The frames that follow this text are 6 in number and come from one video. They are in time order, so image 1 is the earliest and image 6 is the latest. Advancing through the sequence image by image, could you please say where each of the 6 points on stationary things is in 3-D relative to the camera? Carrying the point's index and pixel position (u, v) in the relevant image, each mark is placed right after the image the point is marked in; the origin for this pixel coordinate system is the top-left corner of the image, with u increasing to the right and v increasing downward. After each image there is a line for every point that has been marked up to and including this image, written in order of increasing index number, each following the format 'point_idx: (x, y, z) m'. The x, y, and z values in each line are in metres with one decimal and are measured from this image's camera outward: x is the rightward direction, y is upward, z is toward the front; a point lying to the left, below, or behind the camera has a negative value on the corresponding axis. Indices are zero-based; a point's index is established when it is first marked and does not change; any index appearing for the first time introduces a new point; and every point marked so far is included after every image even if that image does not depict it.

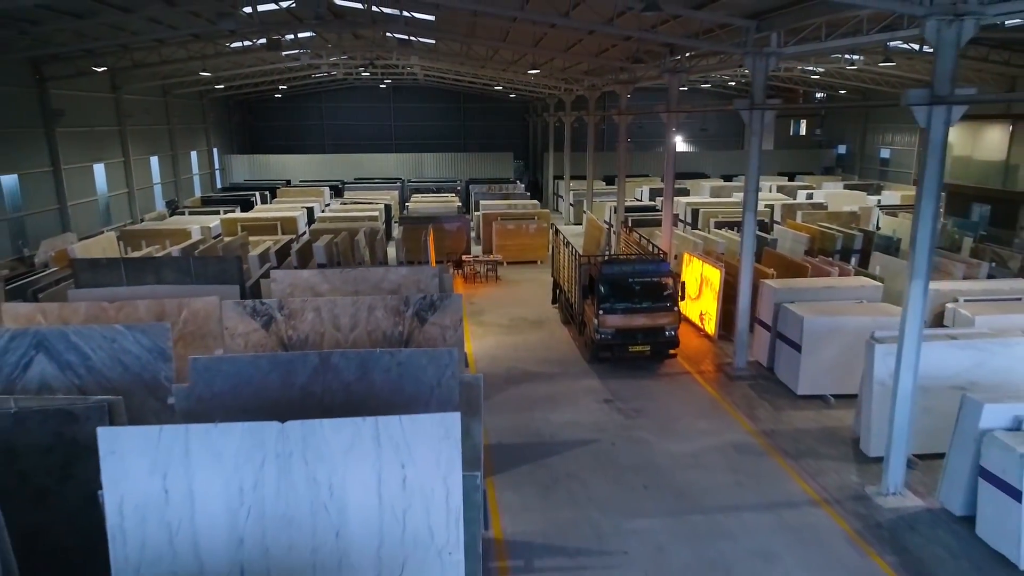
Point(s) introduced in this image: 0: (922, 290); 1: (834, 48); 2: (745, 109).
0: (+4.2, 0.0, +7.4) m
1: (+4.4, +3.3, +9.9) m
2: (+3.6, +2.7, +11.0) m
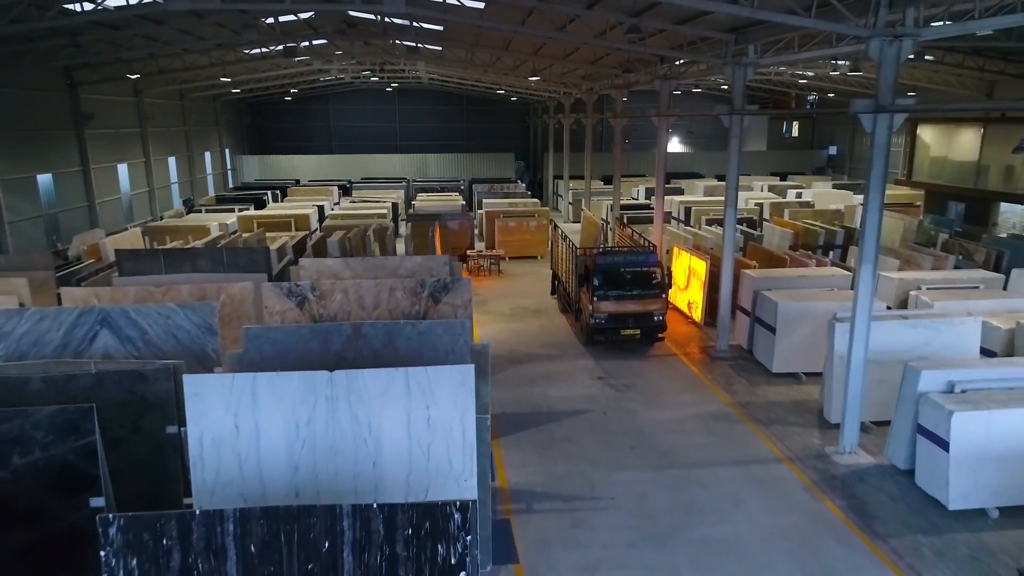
0: (+4.2, +0.2, +8.5) m
1: (+4.5, +3.5, +11.0) m
2: (+3.6, +2.9, +12.1) m
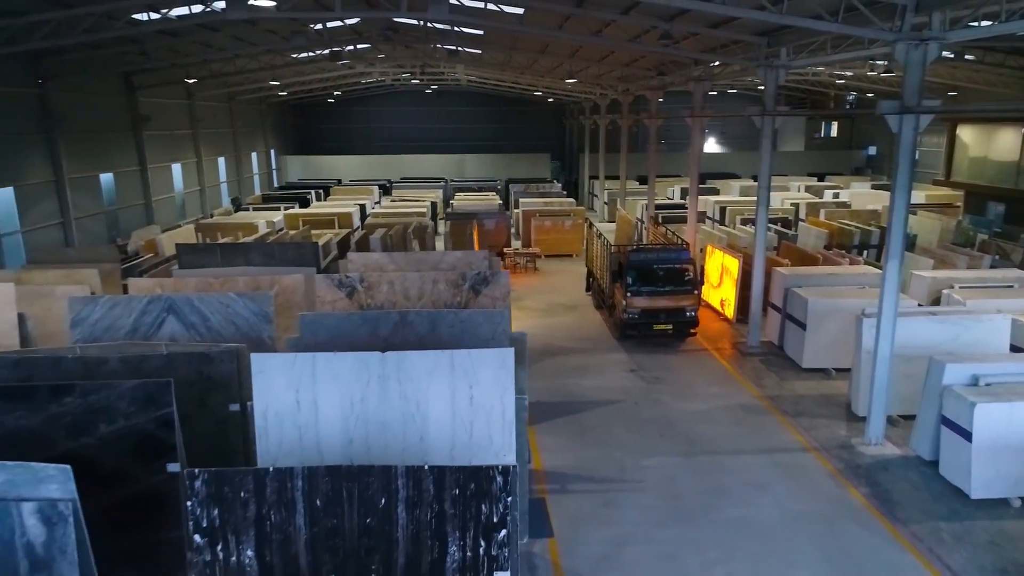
0: (+4.7, +0.2, +8.7) m
1: (+5.1, +3.6, +11.3) m
2: (+4.3, +3.0, +12.4) m
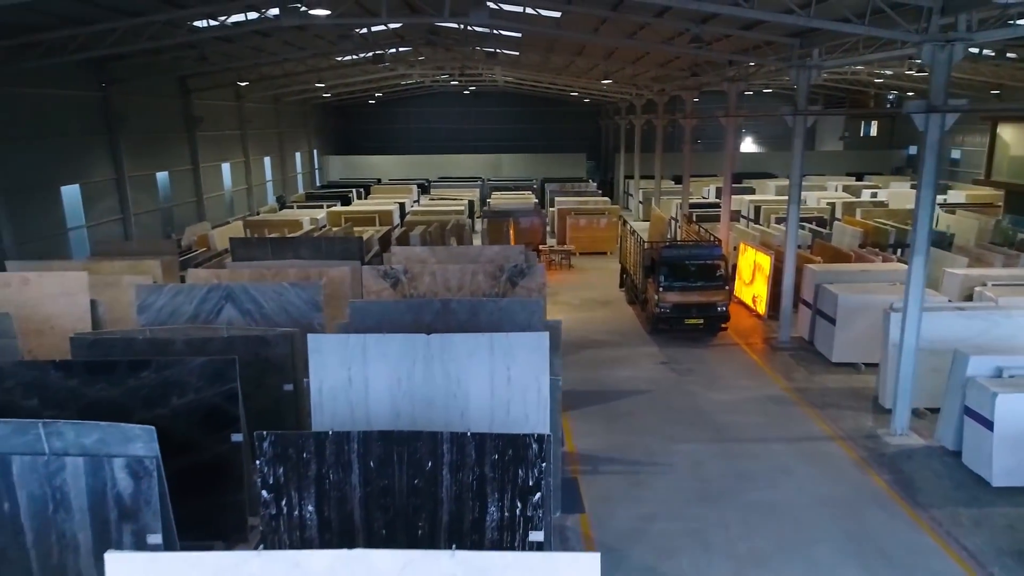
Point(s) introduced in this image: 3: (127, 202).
0: (+5.1, +0.3, +9.0) m
1: (+5.7, +3.6, +11.5) m
2: (+4.9, +3.1, +12.7) m
3: (-9.0, +2.0, +16.9) m
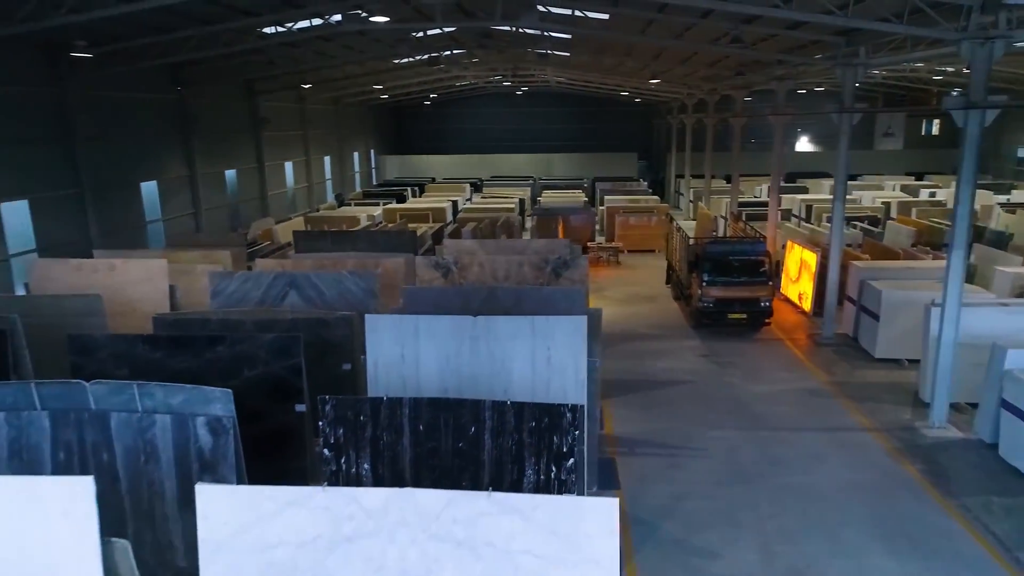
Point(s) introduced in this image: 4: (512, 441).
0: (+5.7, +0.4, +9.1) m
1: (+6.5, +3.7, +11.6) m
2: (+5.8, +3.1, +12.8) m
3: (-7.8, +2.2, +18.0) m
4: (0.0, -1.2, +5.8) m
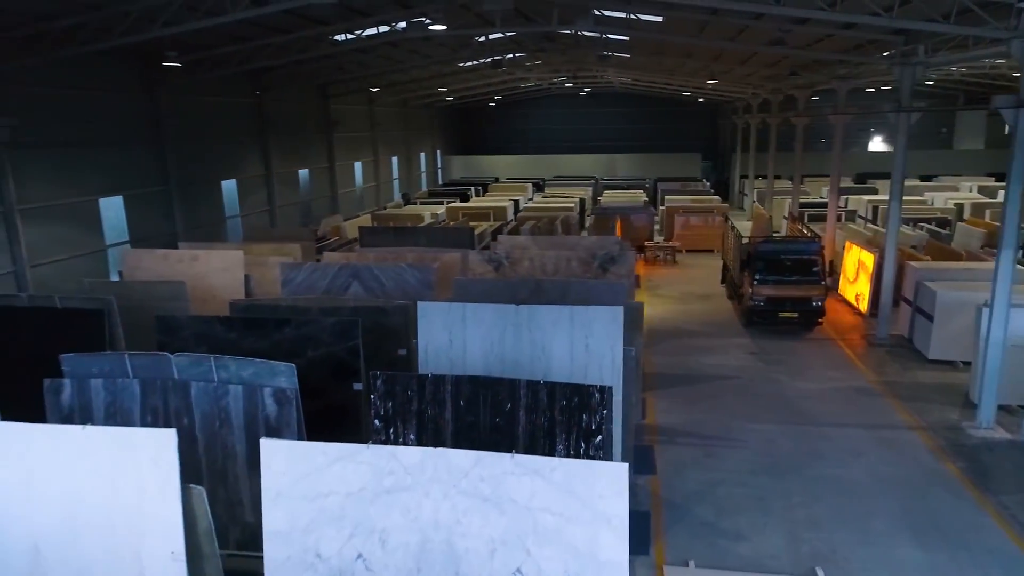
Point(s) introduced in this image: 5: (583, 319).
0: (+6.3, +0.4, +9.0) m
1: (+7.3, +3.7, +11.4) m
2: (+6.7, +3.1, +12.7) m
3: (-6.3, +2.4, +19.2) m
4: (+0.3, -1.1, +6.3) m
5: (+0.8, -0.3, +7.7) m
